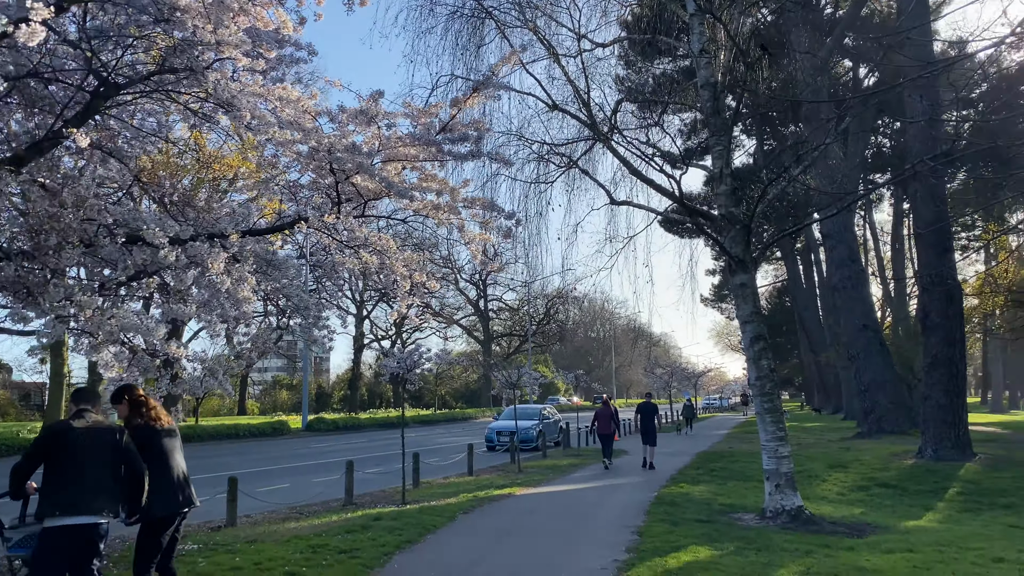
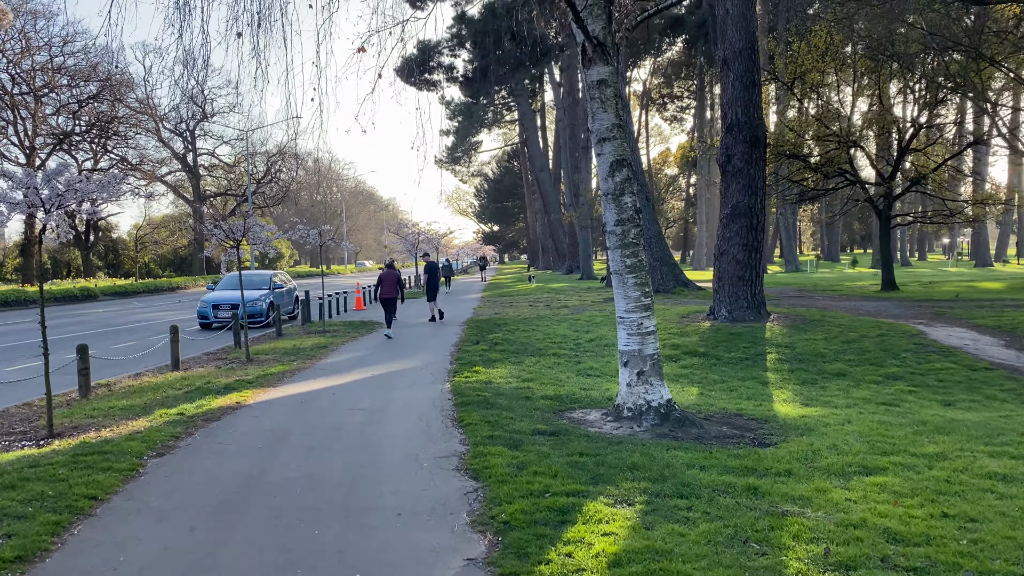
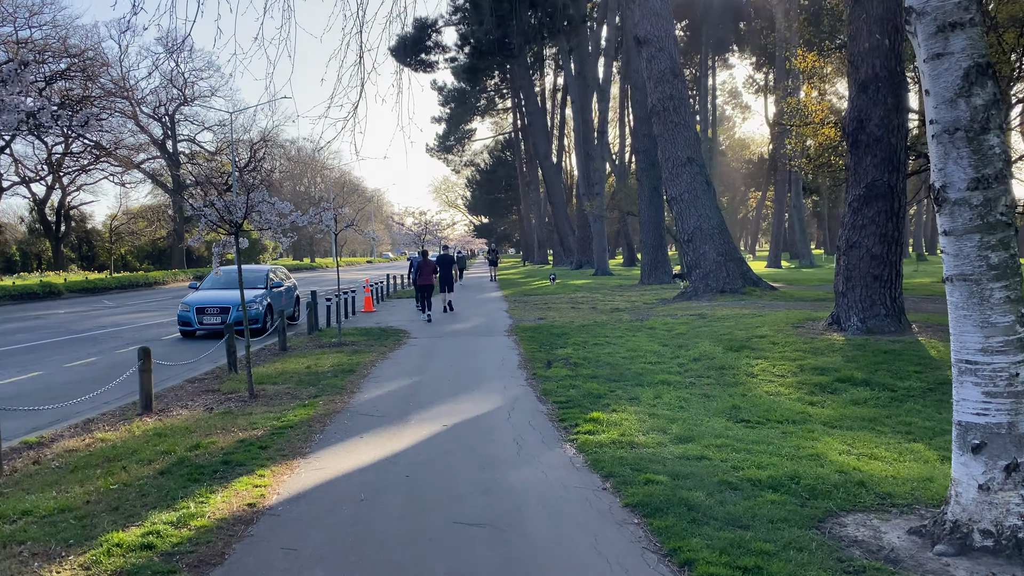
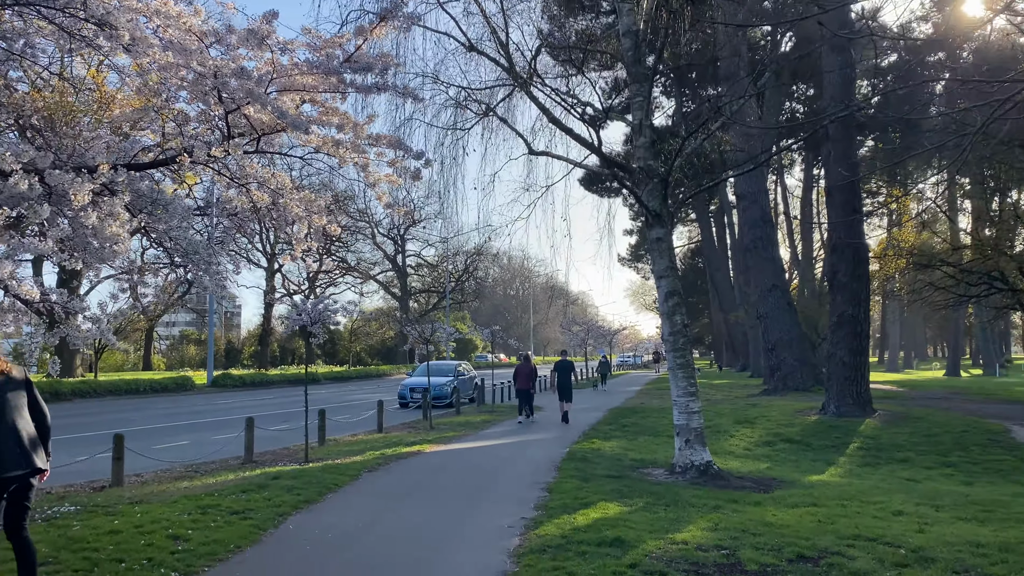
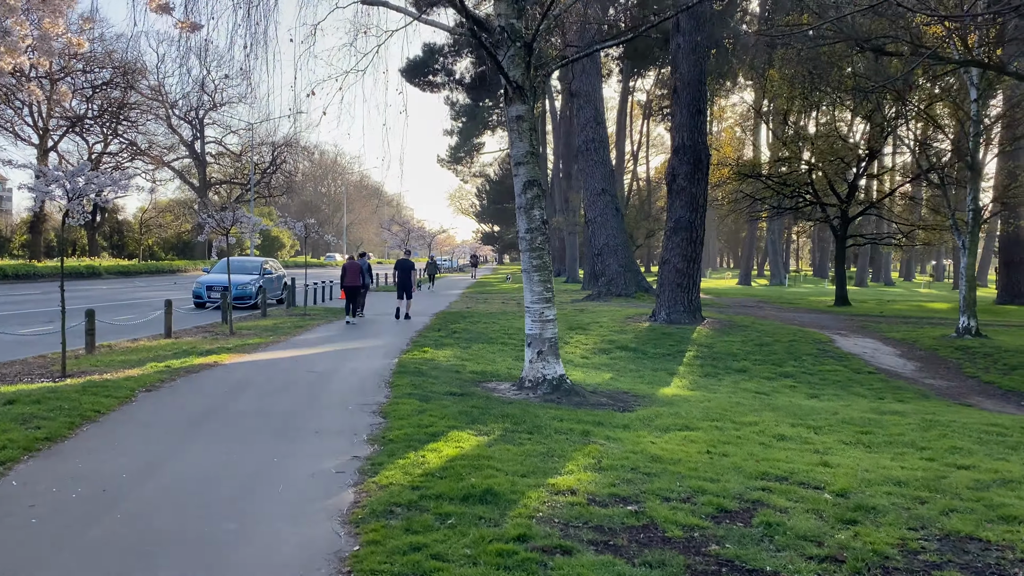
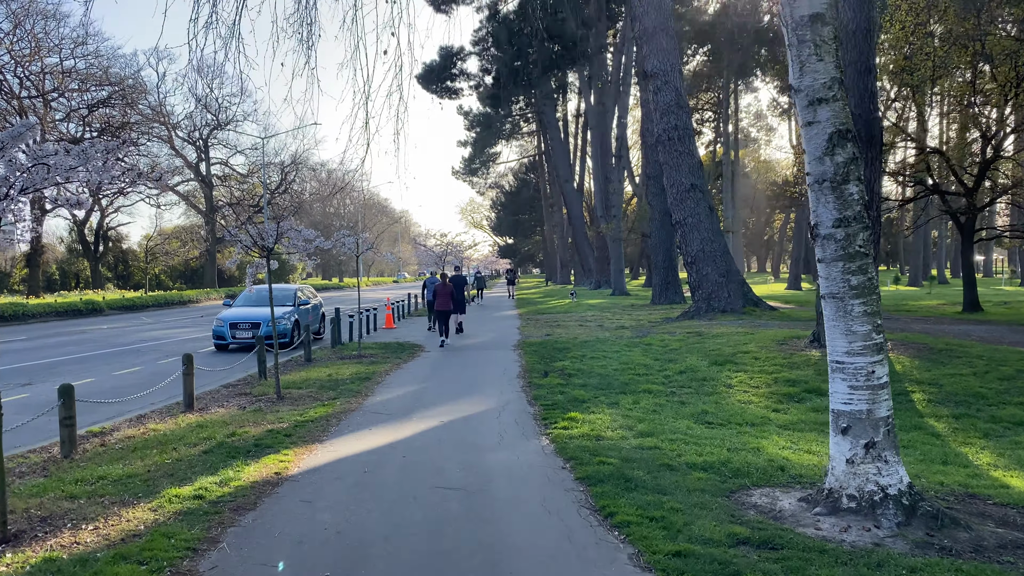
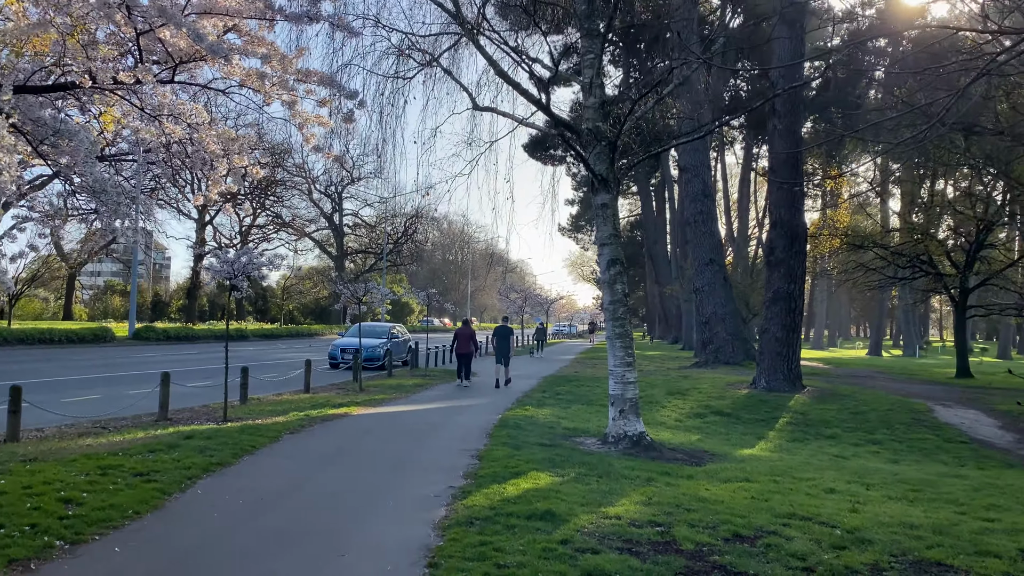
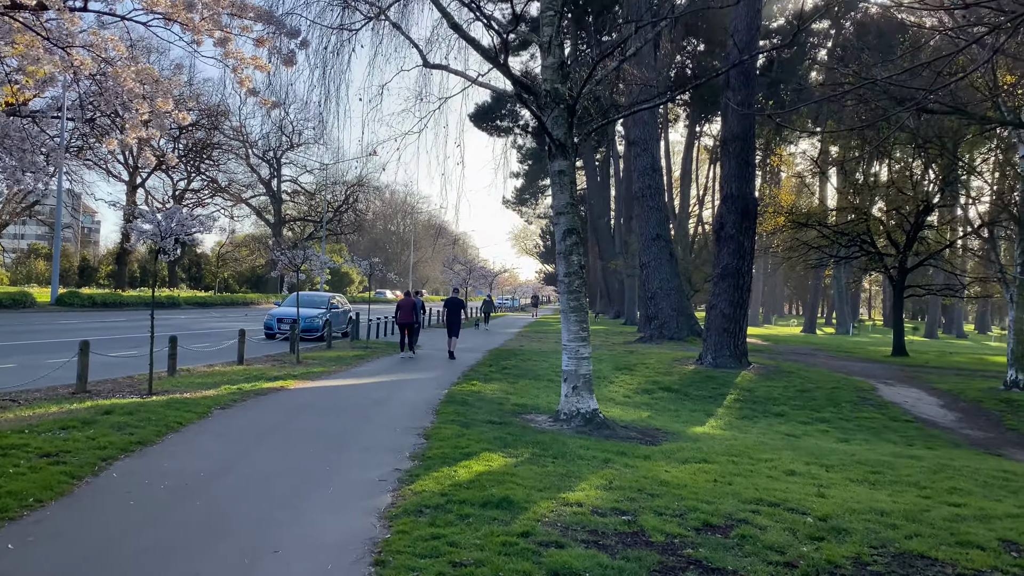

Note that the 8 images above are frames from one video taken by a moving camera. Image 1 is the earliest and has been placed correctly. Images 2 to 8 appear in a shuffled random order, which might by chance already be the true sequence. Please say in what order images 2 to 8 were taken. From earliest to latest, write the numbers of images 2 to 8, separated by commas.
4, 7, 8, 5, 2, 6, 3
